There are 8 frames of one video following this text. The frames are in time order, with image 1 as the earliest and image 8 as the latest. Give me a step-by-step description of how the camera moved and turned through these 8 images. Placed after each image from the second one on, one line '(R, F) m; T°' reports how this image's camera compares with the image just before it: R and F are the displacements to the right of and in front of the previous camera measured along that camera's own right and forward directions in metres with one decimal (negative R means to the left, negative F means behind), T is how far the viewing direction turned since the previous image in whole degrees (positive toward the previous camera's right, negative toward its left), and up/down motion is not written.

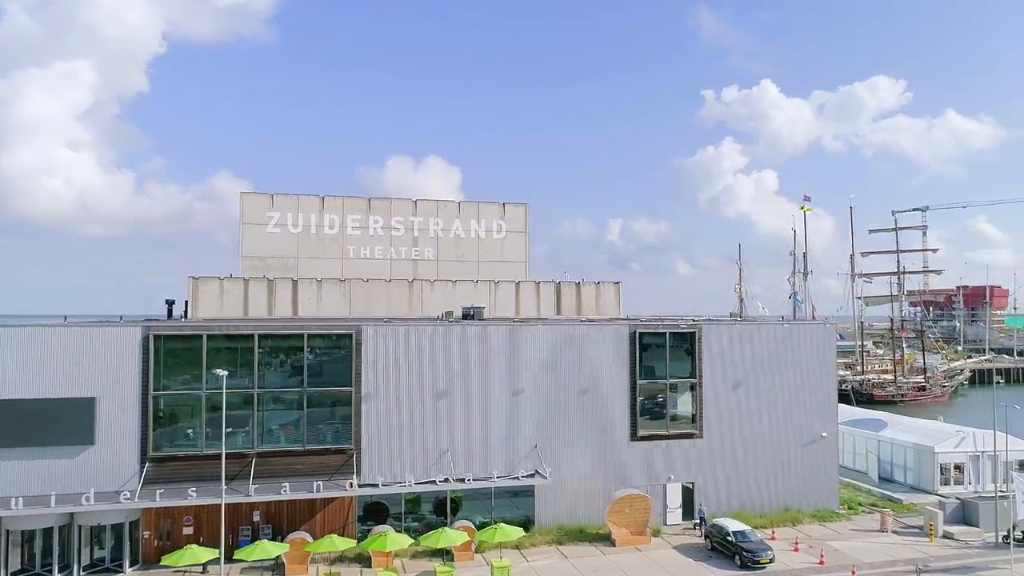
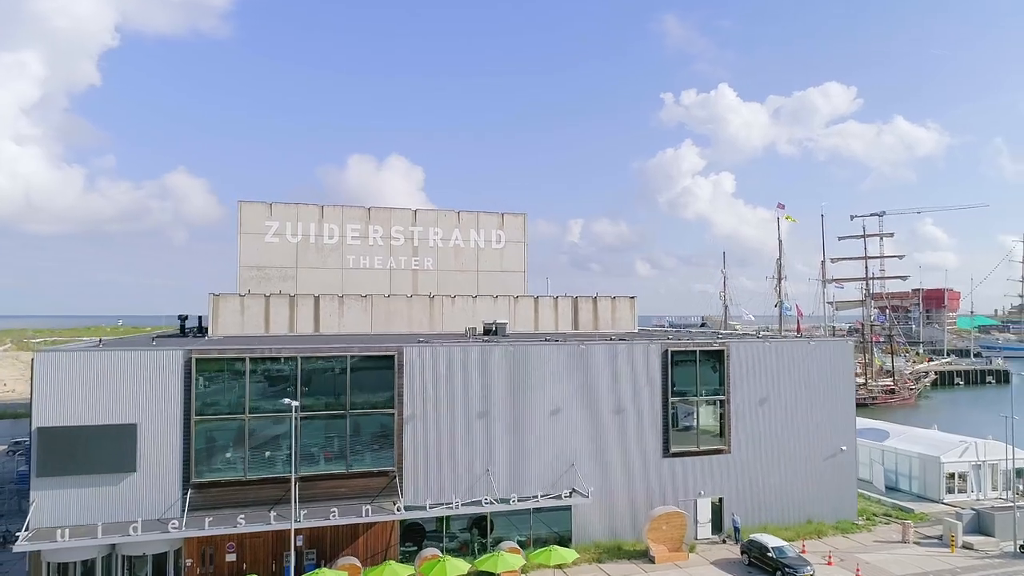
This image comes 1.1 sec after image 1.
(-2.7, -0.1) m; +3°
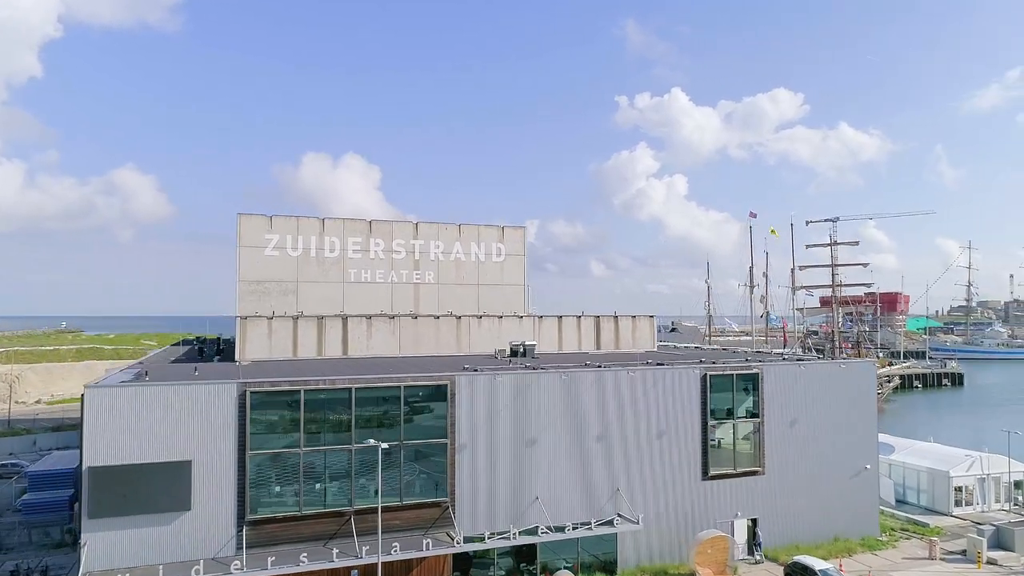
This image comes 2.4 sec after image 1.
(-3.2, +0.1) m; +3°
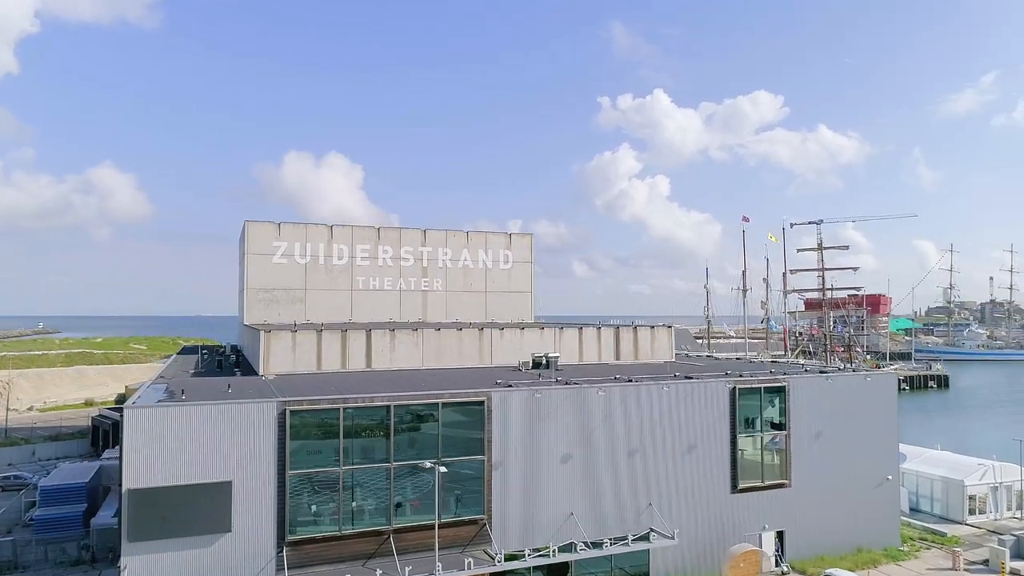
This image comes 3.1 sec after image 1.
(-1.8, +0.1) m; +1°
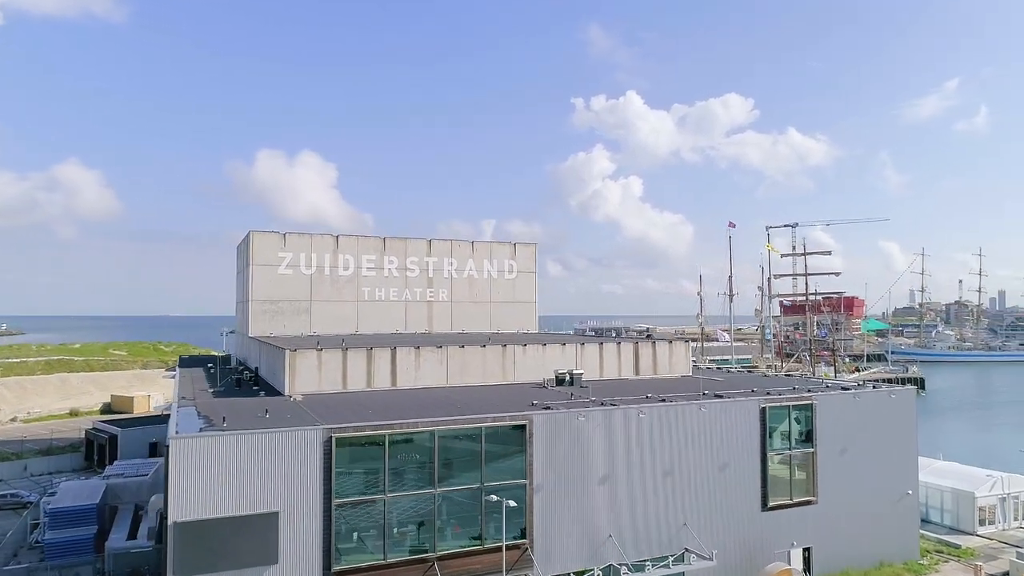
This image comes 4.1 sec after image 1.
(-2.2, +0.2) m; +2°
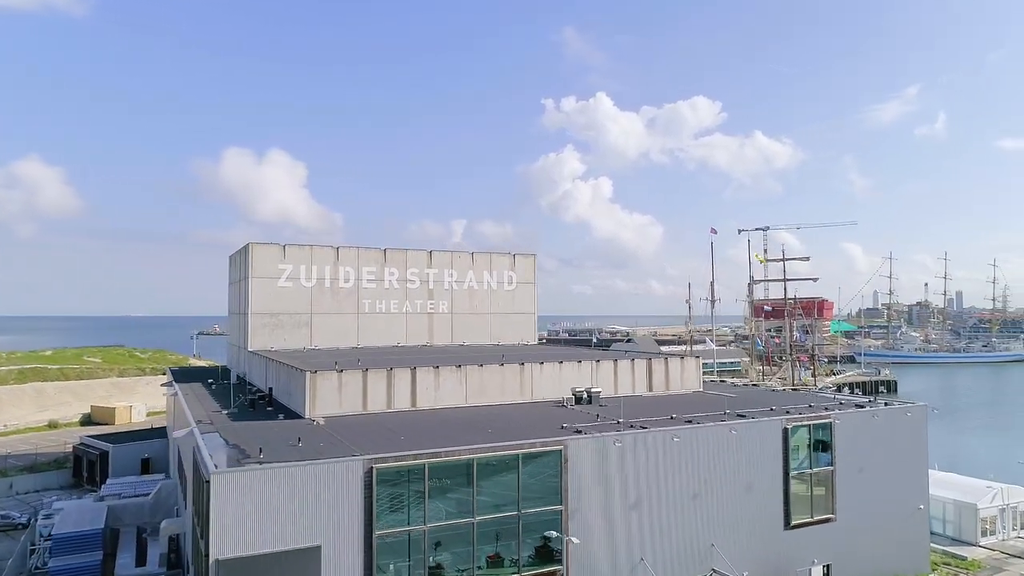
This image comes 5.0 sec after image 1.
(-2.1, +0.2) m; +2°
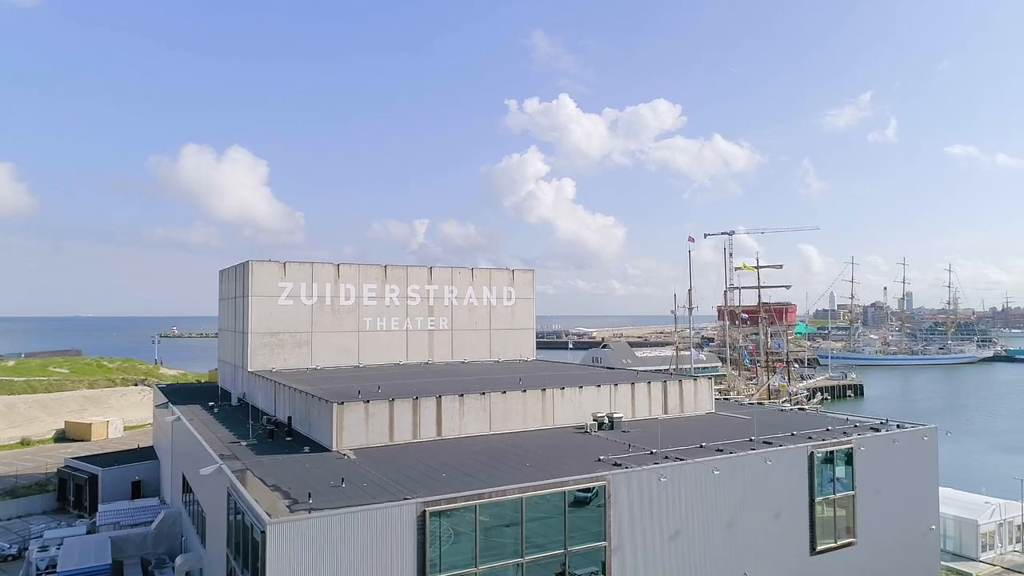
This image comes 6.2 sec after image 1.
(-2.6, +0.2) m; +3°
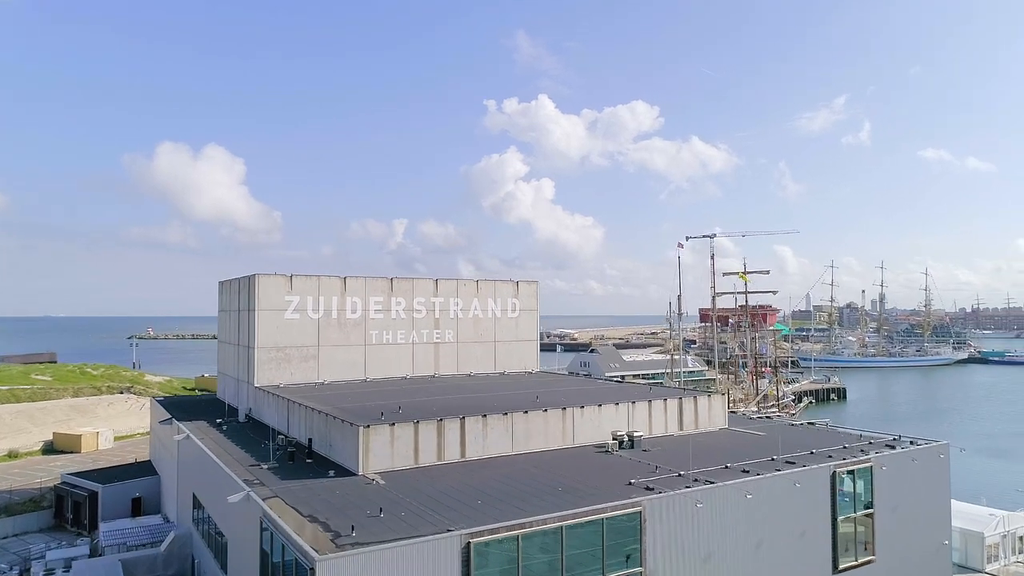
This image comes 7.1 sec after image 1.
(-1.9, +0.1) m; +2°
